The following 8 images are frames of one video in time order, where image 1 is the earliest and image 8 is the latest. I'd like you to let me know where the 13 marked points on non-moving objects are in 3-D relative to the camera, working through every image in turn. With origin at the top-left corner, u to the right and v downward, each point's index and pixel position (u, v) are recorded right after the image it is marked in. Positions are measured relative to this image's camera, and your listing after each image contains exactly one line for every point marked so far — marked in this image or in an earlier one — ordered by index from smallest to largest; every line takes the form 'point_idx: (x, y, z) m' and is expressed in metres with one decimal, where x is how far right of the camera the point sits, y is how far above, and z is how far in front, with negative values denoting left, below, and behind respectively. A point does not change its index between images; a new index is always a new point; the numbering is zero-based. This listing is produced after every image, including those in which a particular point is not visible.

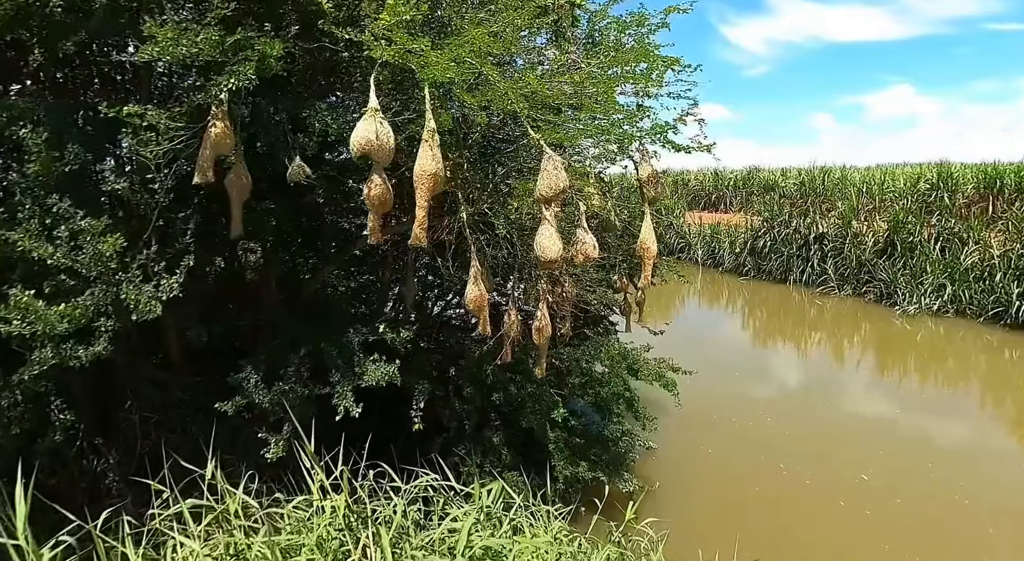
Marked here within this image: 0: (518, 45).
0: (0.0, +1.5, +4.1) m
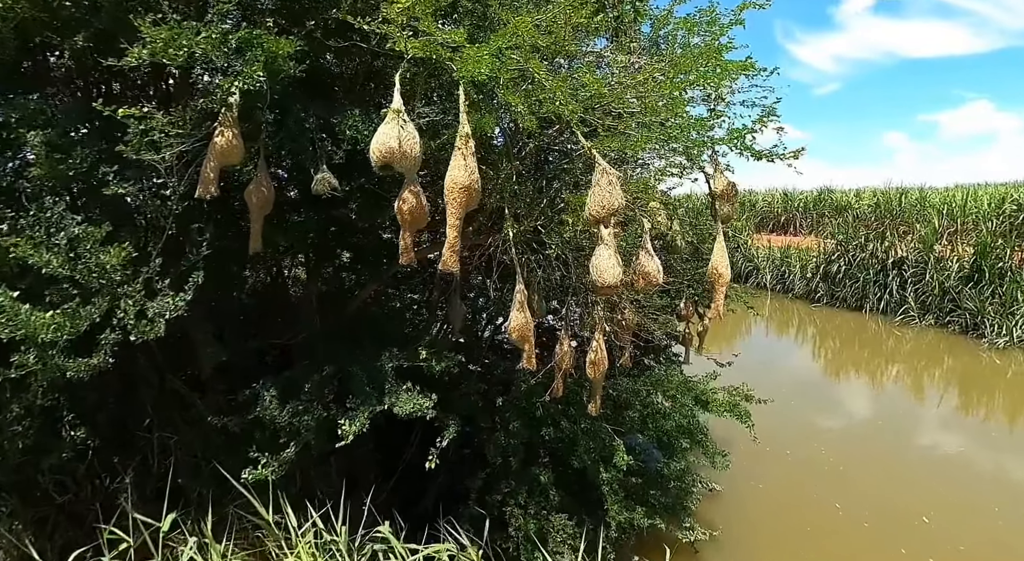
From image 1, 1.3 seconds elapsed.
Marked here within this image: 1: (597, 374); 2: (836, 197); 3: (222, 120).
0: (+0.3, +1.4, +3.6) m
1: (+0.5, -0.6, +3.8) m
2: (+7.9, +2.0, +15.6) m
3: (-1.2, +0.7, +2.7) m
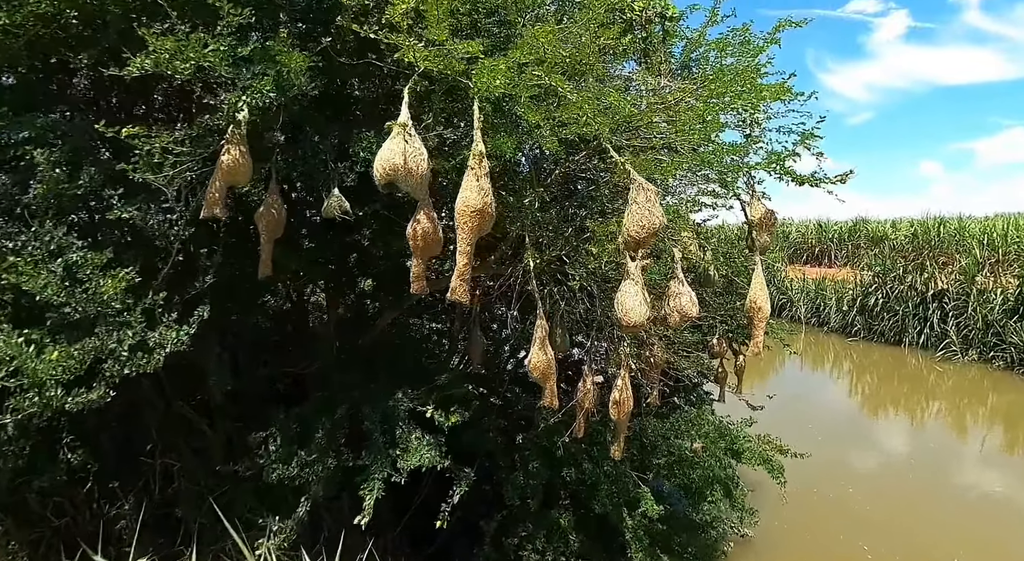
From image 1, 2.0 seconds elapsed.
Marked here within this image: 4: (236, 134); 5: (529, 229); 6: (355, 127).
0: (+0.5, +1.2, +3.4) m
1: (+0.6, -0.7, +3.5) m
2: (+8.5, +1.3, +15.1) m
3: (-1.2, +0.6, +2.6) m
4: (-1.1, +0.6, +2.5) m
5: (+0.1, +0.3, +3.7) m
6: (-0.8, +0.8, +3.2) m
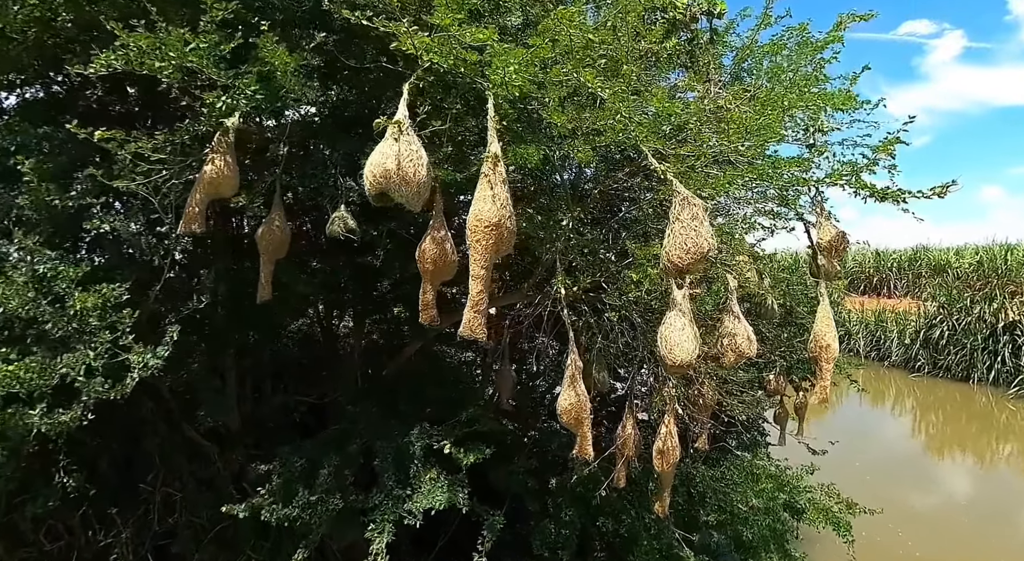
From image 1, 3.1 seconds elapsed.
0: (+0.6, +1.0, +3.1) m
1: (+0.7, -0.9, +3.1) m
2: (+9.3, +0.6, +14.2) m
3: (-1.1, +0.5, +2.3) m
4: (-1.0, +0.5, +2.2) m
5: (+0.3, +0.1, +3.3) m
6: (-0.7, +0.7, +2.9) m
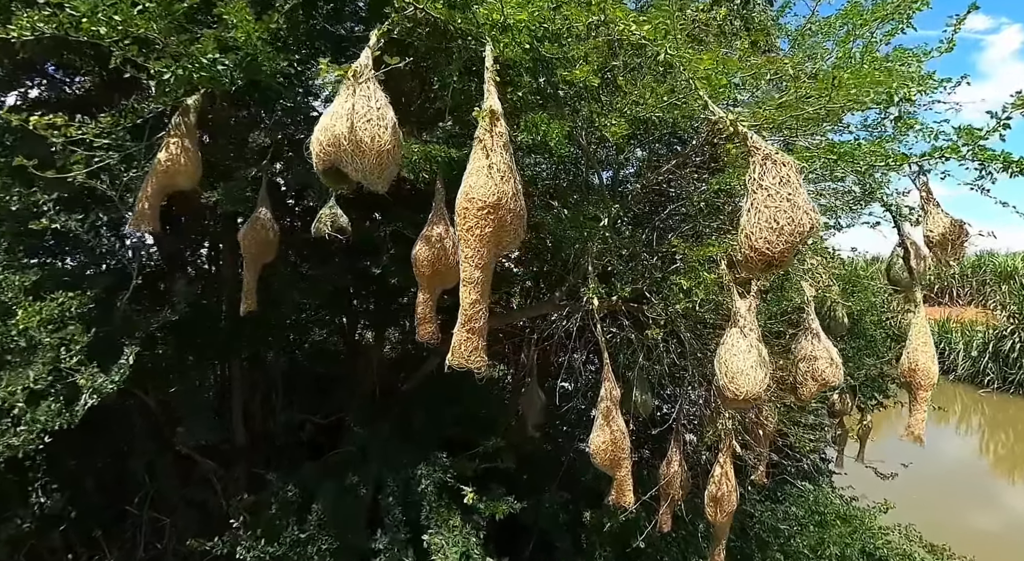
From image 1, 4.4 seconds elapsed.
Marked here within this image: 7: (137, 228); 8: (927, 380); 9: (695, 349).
0: (+0.7, +1.0, +2.6) m
1: (+0.8, -0.9, +2.6) m
2: (+10.1, +0.4, +13.2) m
3: (-1.0, +0.5, +1.9) m
4: (-1.0, +0.5, +1.8) m
5: (+0.4, +0.1, +2.8) m
6: (-0.6, +0.6, +2.5) m
7: (-1.2, +0.2, +2.0) m
8: (+1.6, -0.4, +2.6) m
9: (+0.8, -0.3, +2.9) m
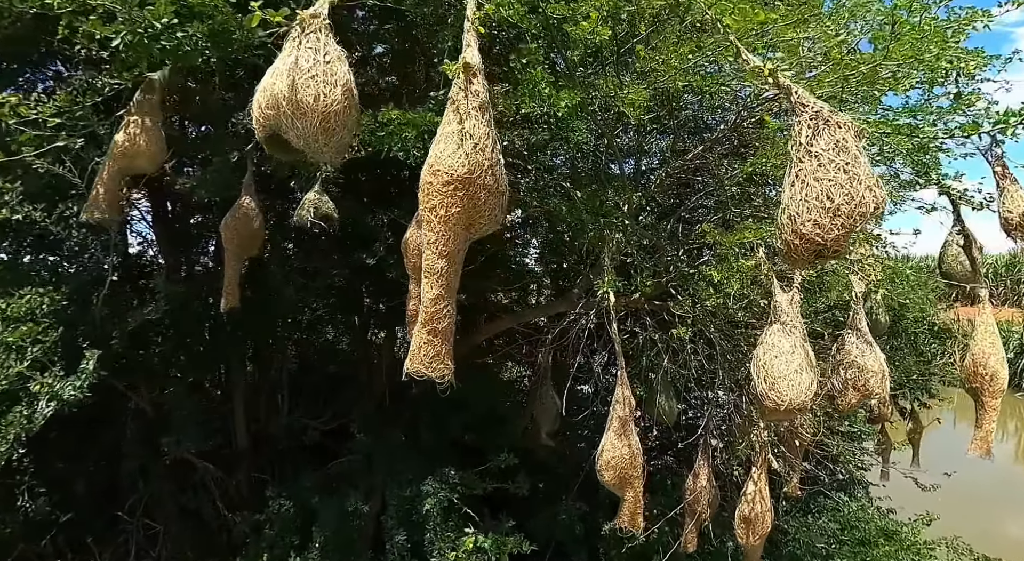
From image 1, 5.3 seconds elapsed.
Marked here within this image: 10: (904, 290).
0: (+0.7, +1.0, +2.3) m
1: (+0.9, -0.9, +2.3) m
2: (+10.4, +0.4, +12.6) m
3: (-1.0, +0.5, +1.7) m
4: (-0.9, +0.5, +1.6) m
5: (+0.4, +0.1, +2.6) m
6: (-0.5, +0.6, +2.3) m
7: (-1.1, +0.2, +1.8) m
8: (+1.7, -0.4, +2.3) m
9: (+0.9, -0.3, +2.6) m
10: (+1.8, -0.1, +3.1) m
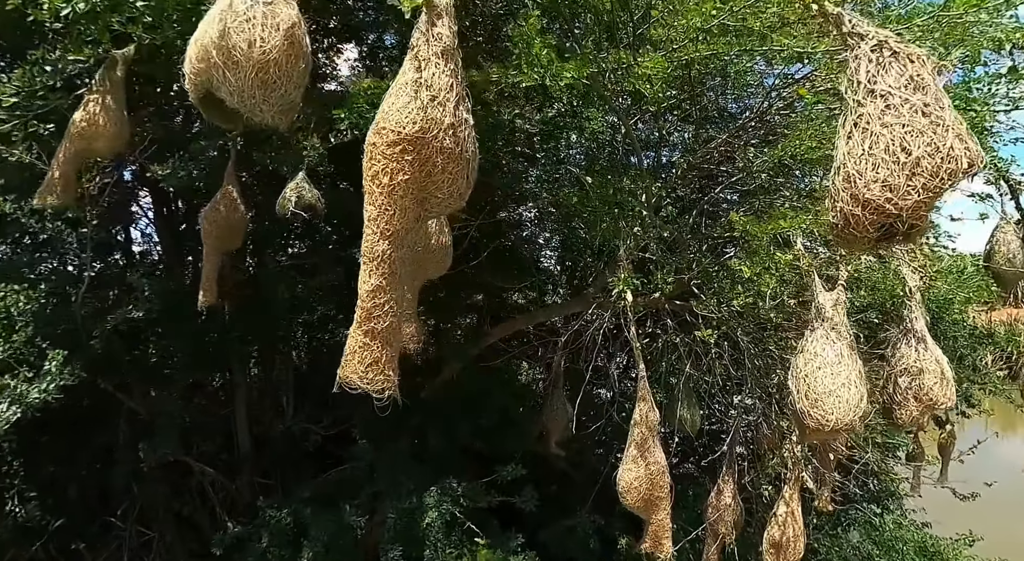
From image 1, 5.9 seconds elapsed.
0: (+0.8, +1.0, +2.1) m
1: (+0.9, -0.9, +2.1) m
2: (+10.7, +0.4, +12.1) m
3: (-1.0, +0.5, +1.5) m
4: (-0.9, +0.5, +1.5) m
5: (+0.4, +0.1, +2.3) m
6: (-0.5, +0.7, +2.1) m
7: (-1.1, +0.2, +1.6) m
8: (+1.7, -0.4, +2.0) m
9: (+0.9, -0.3, +2.4) m
10: (+1.9, 0.0, +2.8) m
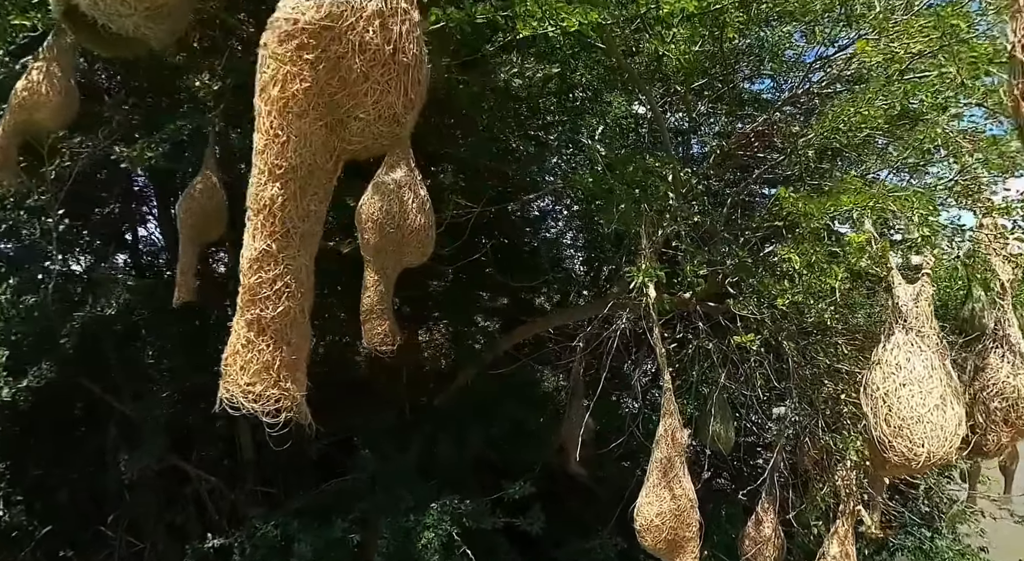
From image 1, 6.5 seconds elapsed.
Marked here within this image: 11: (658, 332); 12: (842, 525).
0: (+0.8, +1.0, +1.8) m
1: (+0.9, -0.9, +1.8) m
2: (+11.2, +0.3, +11.4) m
3: (-1.0, +0.5, +1.3) m
4: (-1.0, +0.5, +1.2) m
5: (+0.5, +0.1, +2.1) m
6: (-0.5, +0.7, +1.9) m
7: (-1.1, +0.2, +1.4) m
8: (+1.7, -0.4, +1.7) m
9: (+0.9, -0.3, +2.1) m
10: (+1.9, 0.0, +2.5) m
11: (+0.4, -0.2, +1.9) m
12: (+0.9, -0.7, +1.7) m
